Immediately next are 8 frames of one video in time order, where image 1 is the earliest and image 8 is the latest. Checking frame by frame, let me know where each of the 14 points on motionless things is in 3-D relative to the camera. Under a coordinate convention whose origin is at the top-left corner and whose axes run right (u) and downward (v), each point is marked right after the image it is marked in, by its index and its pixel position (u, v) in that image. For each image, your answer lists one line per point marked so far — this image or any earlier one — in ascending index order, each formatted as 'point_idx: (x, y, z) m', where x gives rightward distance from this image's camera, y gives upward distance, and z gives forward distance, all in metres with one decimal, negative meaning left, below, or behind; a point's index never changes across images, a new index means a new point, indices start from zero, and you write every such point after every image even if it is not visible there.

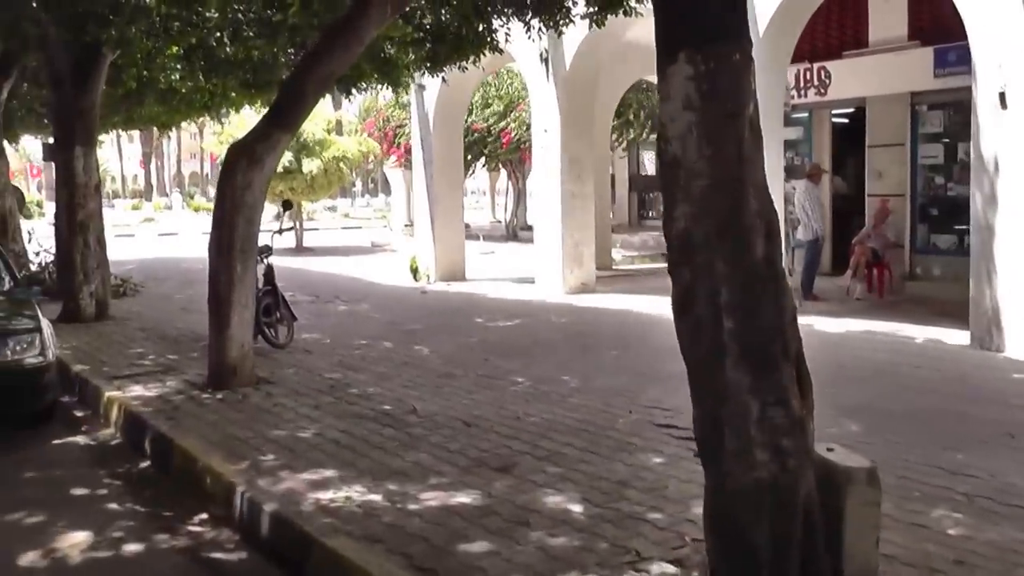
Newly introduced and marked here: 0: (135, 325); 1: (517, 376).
0: (-3.0, -0.3, +11.6) m
1: (0.0, -0.5, +7.7) m
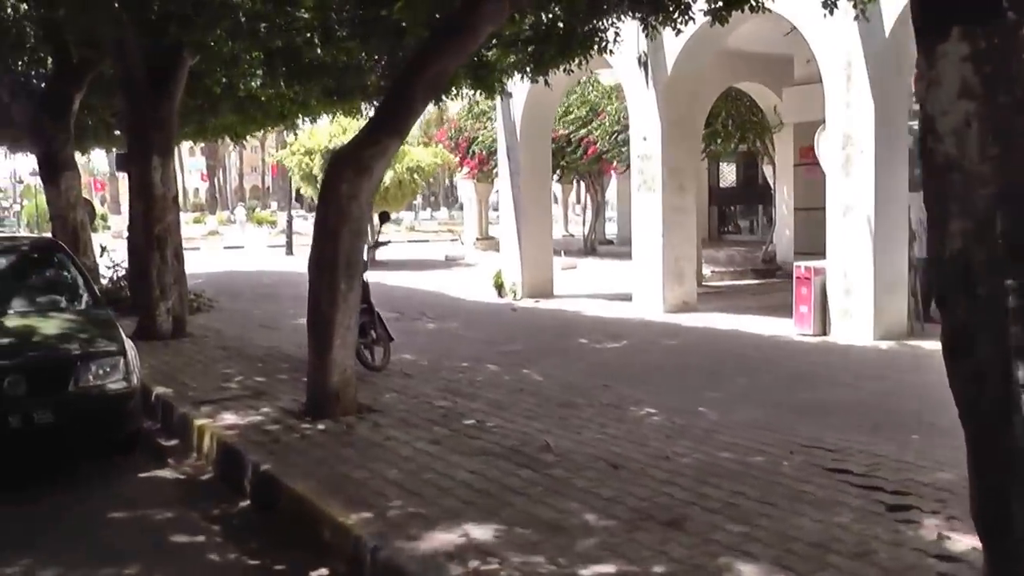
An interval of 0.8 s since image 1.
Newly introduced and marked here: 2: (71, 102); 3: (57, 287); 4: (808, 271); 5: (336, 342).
0: (-2.2, -0.4, +11.0) m
1: (+0.6, -0.6, +6.9) m
2: (-4.5, +1.9, +14.8) m
3: (-2.4, 0.0, +7.4) m
4: (+2.2, +0.1, +10.9) m
5: (-0.8, -0.2, +6.6) m
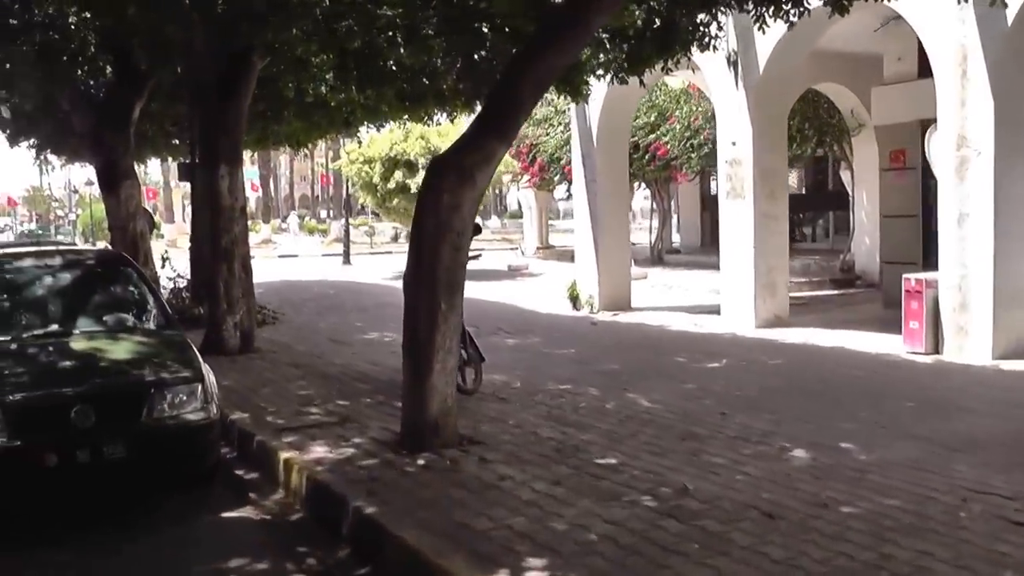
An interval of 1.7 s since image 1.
0: (-1.6, -0.5, +10.4) m
1: (+1.1, -0.6, +6.2) m
2: (-3.7, +1.7, +14.3) m
3: (-1.8, -0.1, +6.9) m
4: (+2.8, 0.0, +10.2) m
5: (-0.3, -0.3, +6.0) m
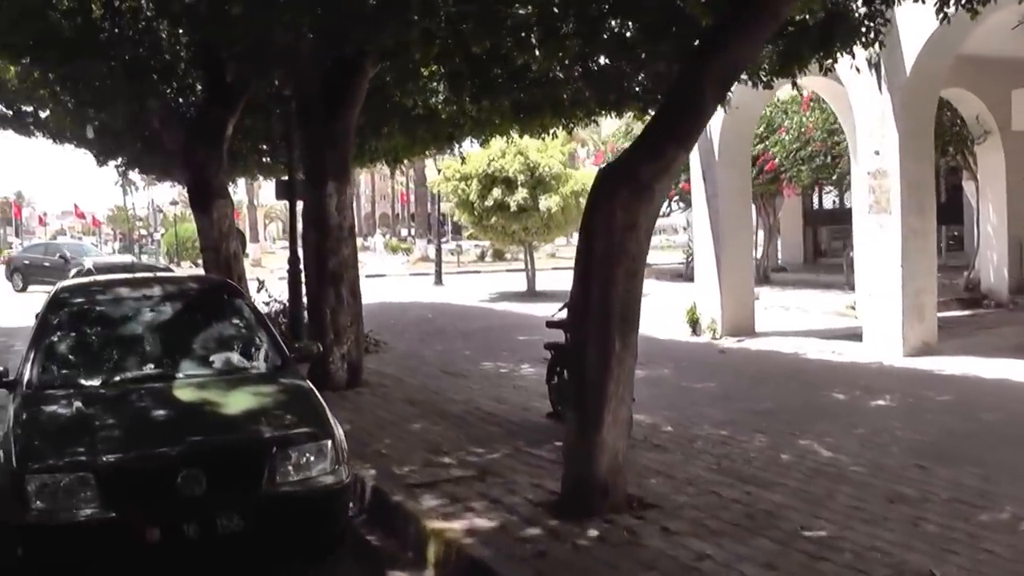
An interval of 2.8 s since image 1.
0: (-0.8, -0.7, +9.6) m
1: (+1.8, -0.8, +5.2) m
2: (-2.7, +1.5, +13.5) m
3: (-1.2, -0.2, +6.0) m
4: (+3.7, -0.1, +9.1) m
5: (+0.3, -0.5, +5.1) m
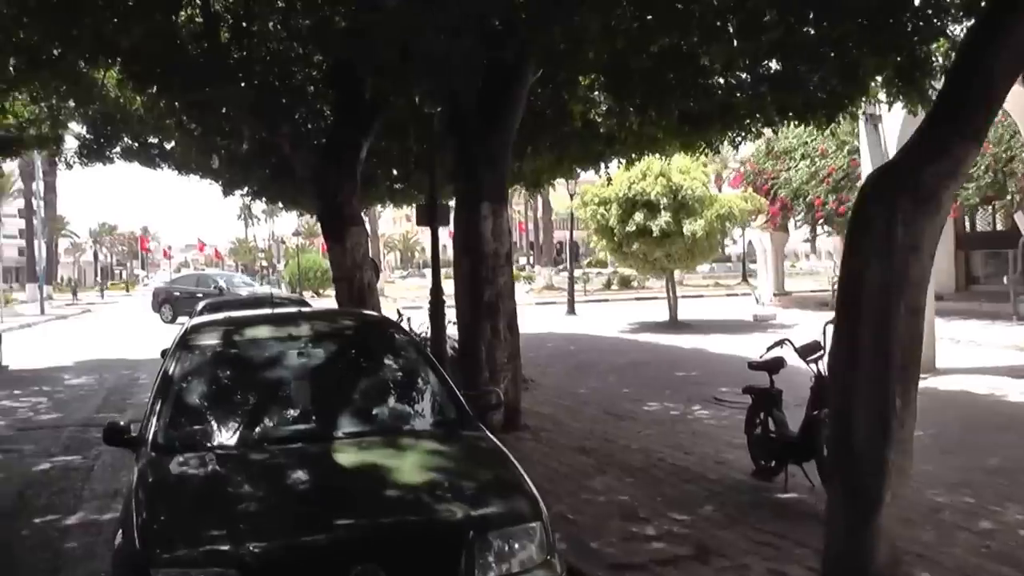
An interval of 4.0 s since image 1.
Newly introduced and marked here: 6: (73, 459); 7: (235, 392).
0: (+0.3, -0.9, +8.5) m
1: (+2.5, -0.9, +4.0) m
2: (-1.3, +1.2, +12.7) m
3: (-0.4, -0.3, +5.0) m
4: (+4.7, -0.3, +7.8) m
5: (+1.0, -0.6, +4.0) m
6: (-3.0, -1.1, +10.1) m
7: (-0.9, -0.3, +4.9) m
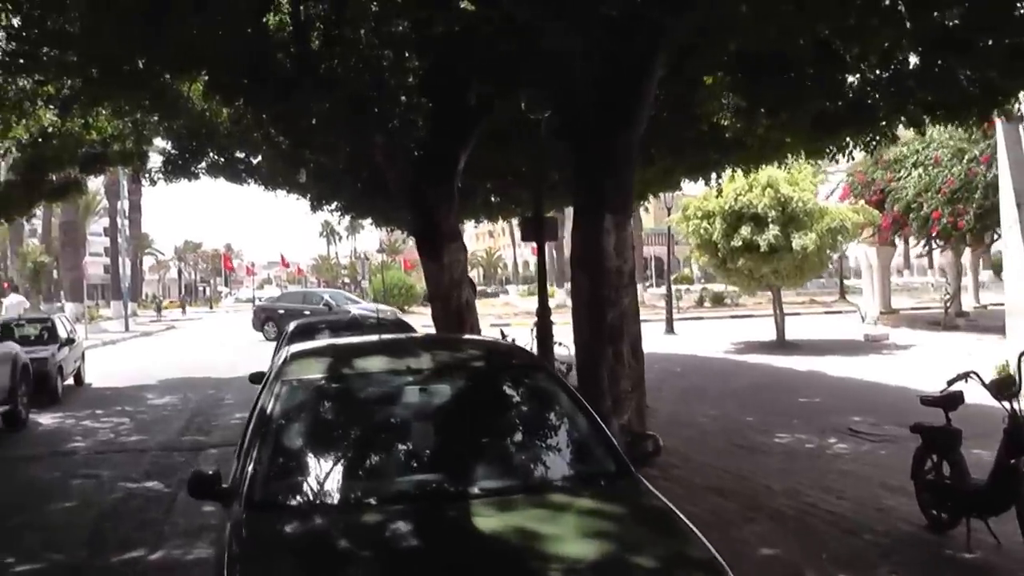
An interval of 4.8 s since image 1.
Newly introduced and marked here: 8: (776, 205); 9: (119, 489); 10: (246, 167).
0: (+0.9, -1.0, +7.7) m
1: (+2.9, -0.9, +3.1) m
2: (-0.5, +1.1, +11.9) m
3: (0.0, -0.4, +4.2) m
4: (+5.3, -0.4, +6.7) m
5: (+1.4, -0.6, +3.1) m
6: (-2.3, -1.3, +9.4) m
7: (-0.5, -0.4, +4.1) m
8: (+3.1, +1.0, +17.4) m
9: (-2.5, -1.3, +9.3) m
10: (-3.2, +1.5, +17.8) m
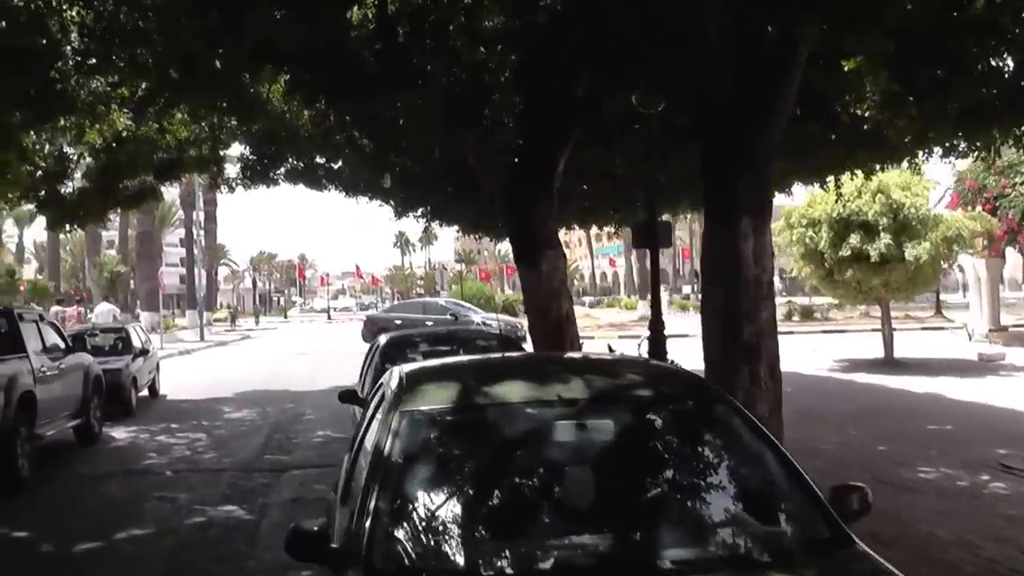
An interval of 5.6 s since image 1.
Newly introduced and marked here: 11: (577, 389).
0: (+1.5, -1.0, +6.8) m
1: (+3.2, -0.9, +2.0) m
2: (+0.3, +1.0, +11.1) m
3: (+0.4, -0.4, +3.4) m
4: (+5.8, -0.4, +5.5) m
5: (+1.8, -0.6, +2.1) m
6: (-1.6, -1.3, +8.6) m
7: (-0.1, -0.4, +3.3) m
8: (+4.2, +0.8, +16.4) m
9: (-1.8, -1.3, +8.6) m
10: (-2.2, +1.4, +17.1) m
11: (+0.2, -0.2, +3.6) m
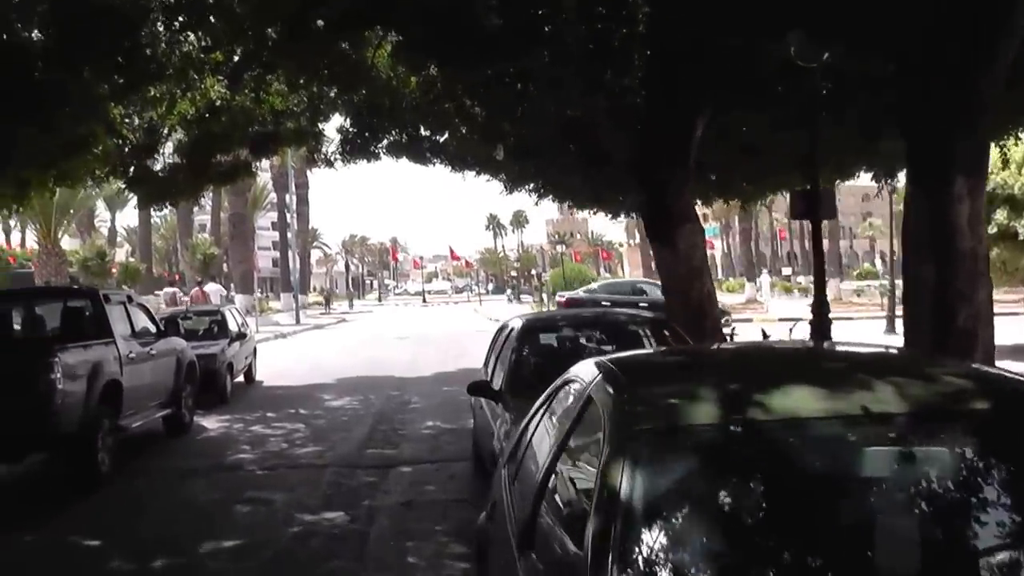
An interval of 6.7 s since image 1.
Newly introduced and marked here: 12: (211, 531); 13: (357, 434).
0: (+2.1, -0.9, +5.6) m
1: (+3.6, -0.9, +0.7) m
2: (+1.2, +1.1, +9.9) m
3: (+0.9, -0.4, +2.2) m
4: (+6.3, -0.3, +4.1) m
5: (+2.1, -0.6, +0.9) m
6: (-0.9, -1.2, +7.6) m
7: (+0.4, -0.4, +2.2) m
8: (+5.4, +1.1, +15.0) m
9: (-1.1, -1.2, +7.6) m
10: (-0.9, +1.6, +16.1) m
11: (+0.6, -0.2, +2.5) m
12: (-1.4, -1.2, +7.2) m
13: (-1.2, -1.2, +11.6) m
